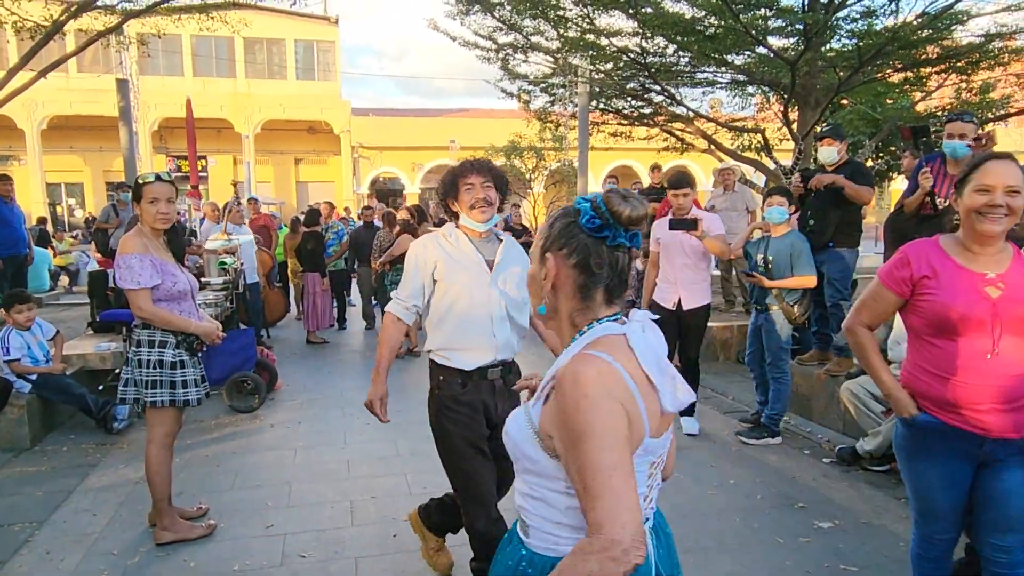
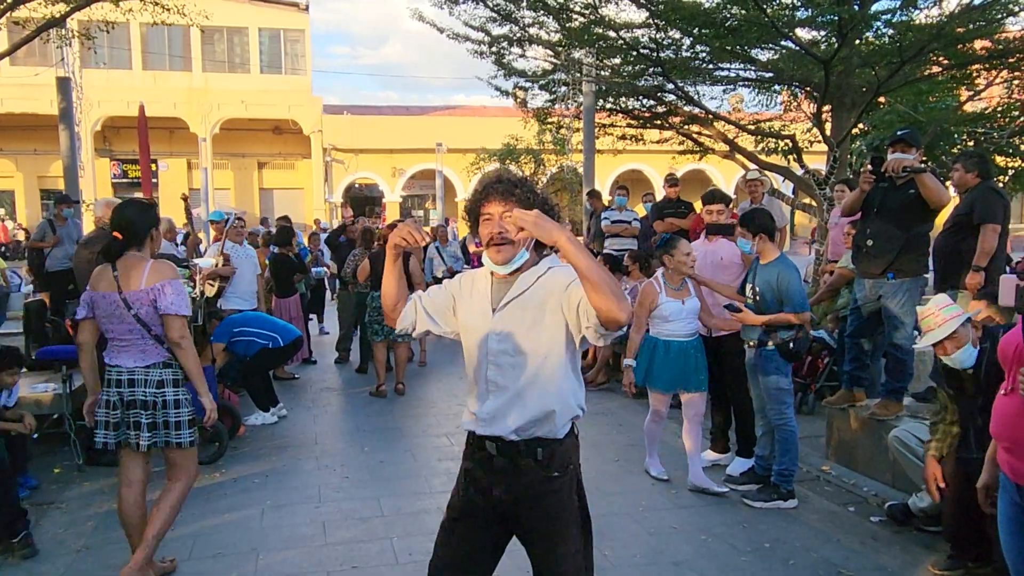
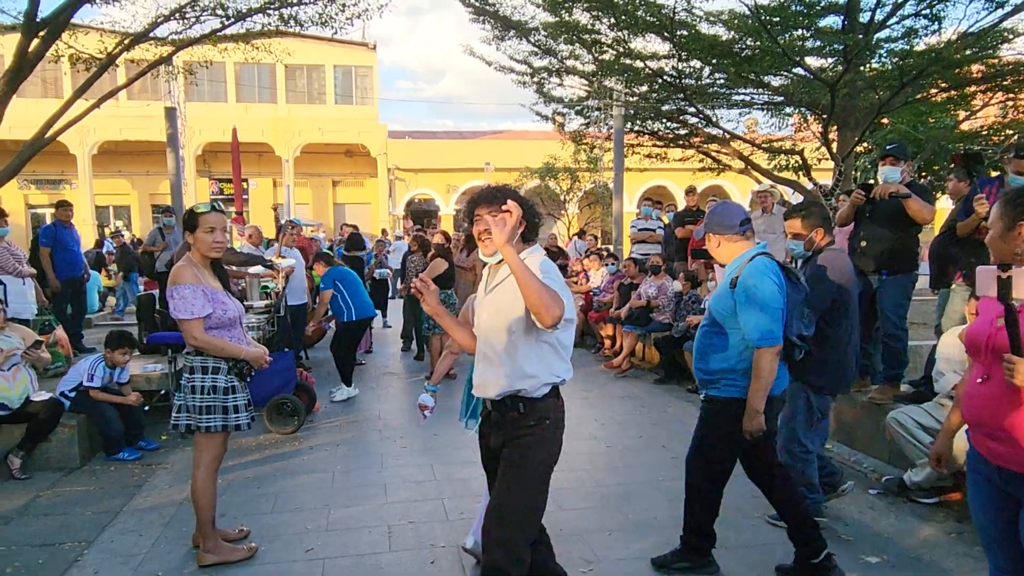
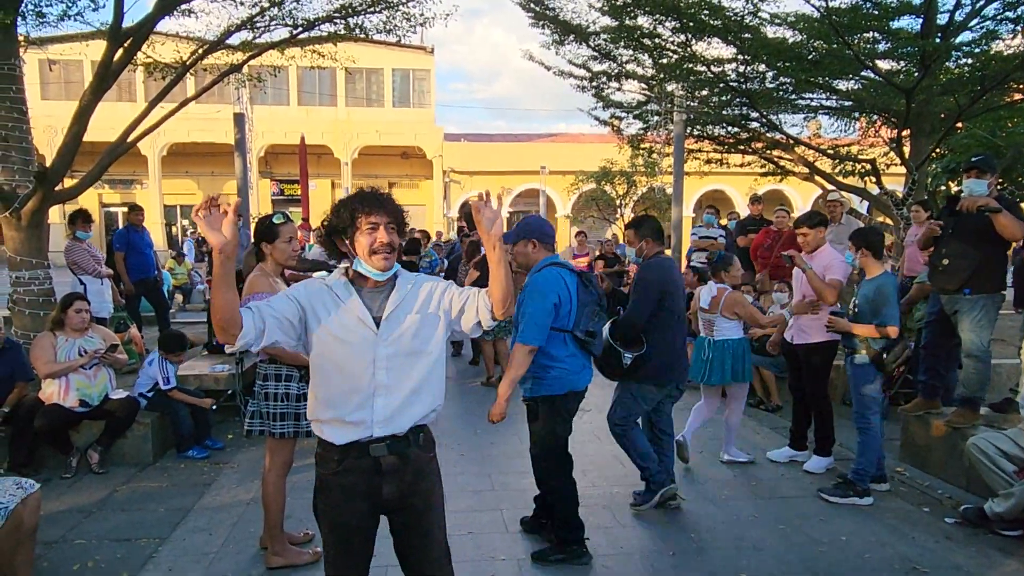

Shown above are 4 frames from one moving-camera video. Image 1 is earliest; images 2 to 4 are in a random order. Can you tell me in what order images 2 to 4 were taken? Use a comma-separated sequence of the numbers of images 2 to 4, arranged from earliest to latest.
3, 4, 2
